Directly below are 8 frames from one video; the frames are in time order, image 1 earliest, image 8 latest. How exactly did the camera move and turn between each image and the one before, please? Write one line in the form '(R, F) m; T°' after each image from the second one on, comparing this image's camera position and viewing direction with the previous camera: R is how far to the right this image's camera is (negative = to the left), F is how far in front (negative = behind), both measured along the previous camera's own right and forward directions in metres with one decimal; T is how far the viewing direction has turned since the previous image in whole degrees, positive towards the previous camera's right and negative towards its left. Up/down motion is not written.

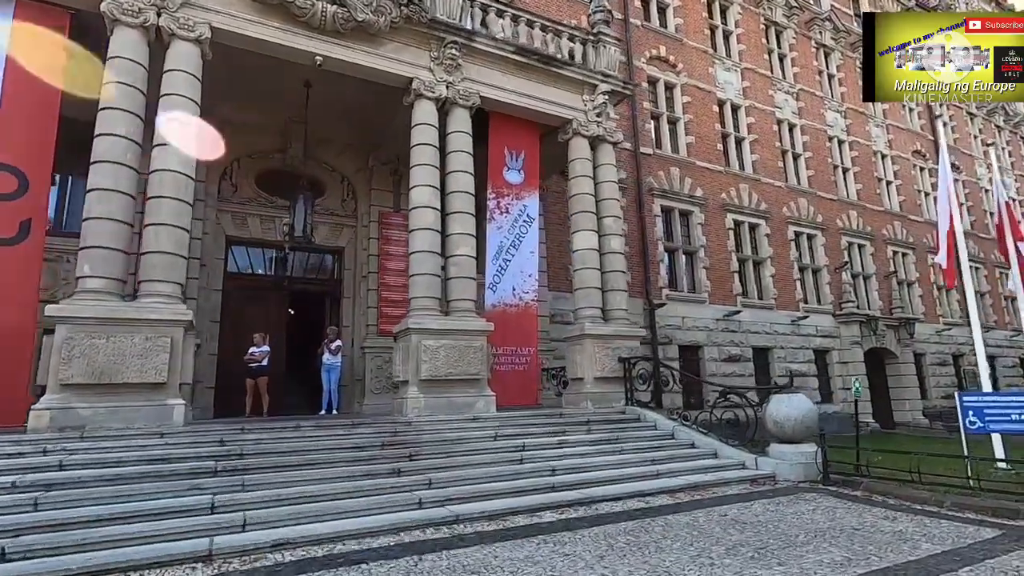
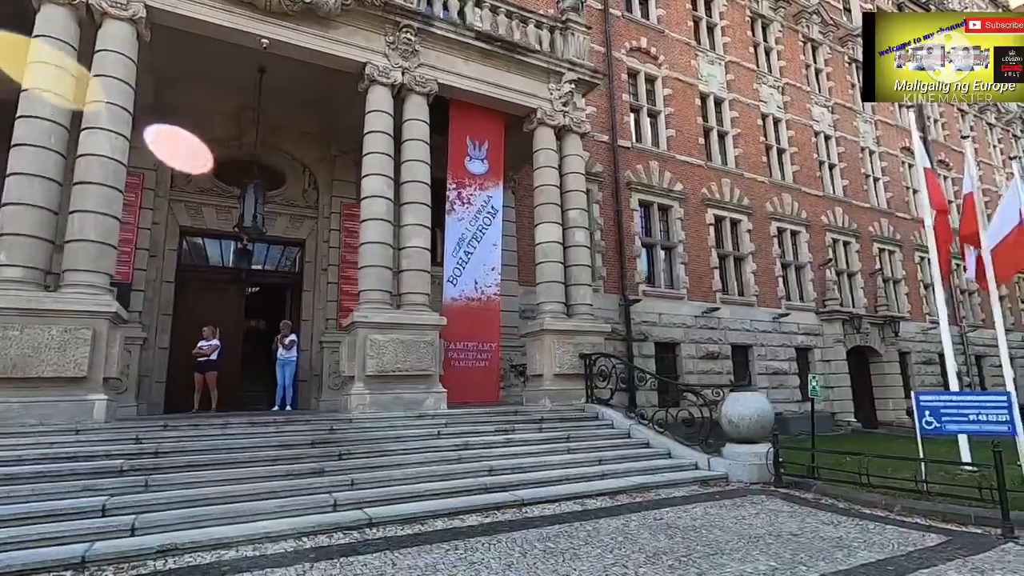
(+0.8, +0.4) m; 0°
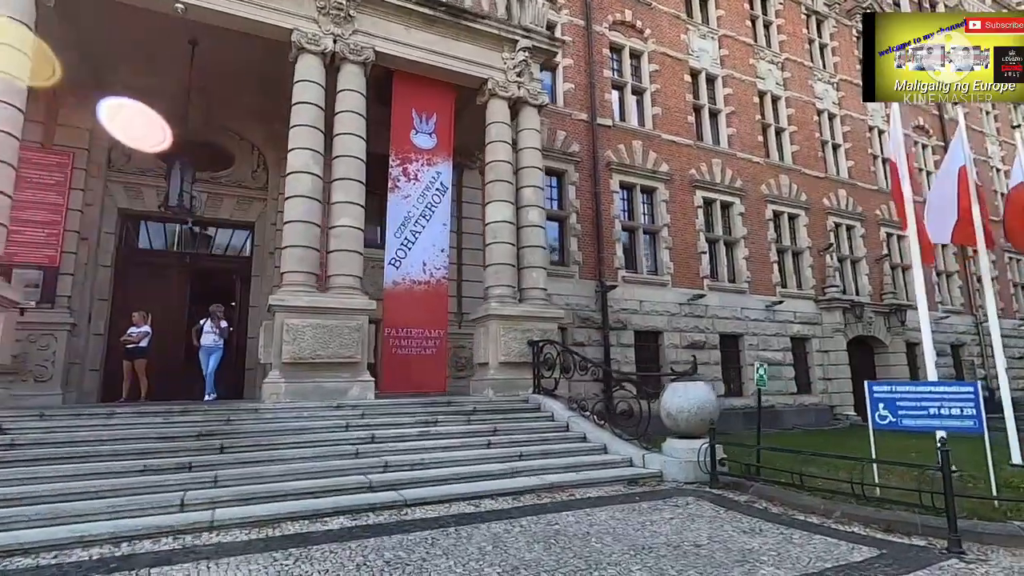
(+1.5, +0.8) m; -2°
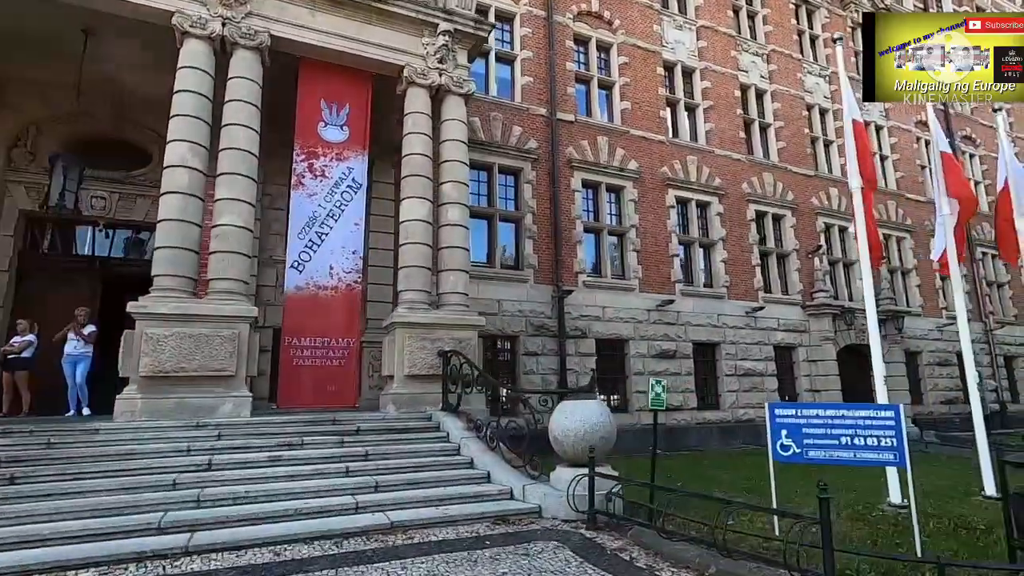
(+1.9, +1.0) m; -2°
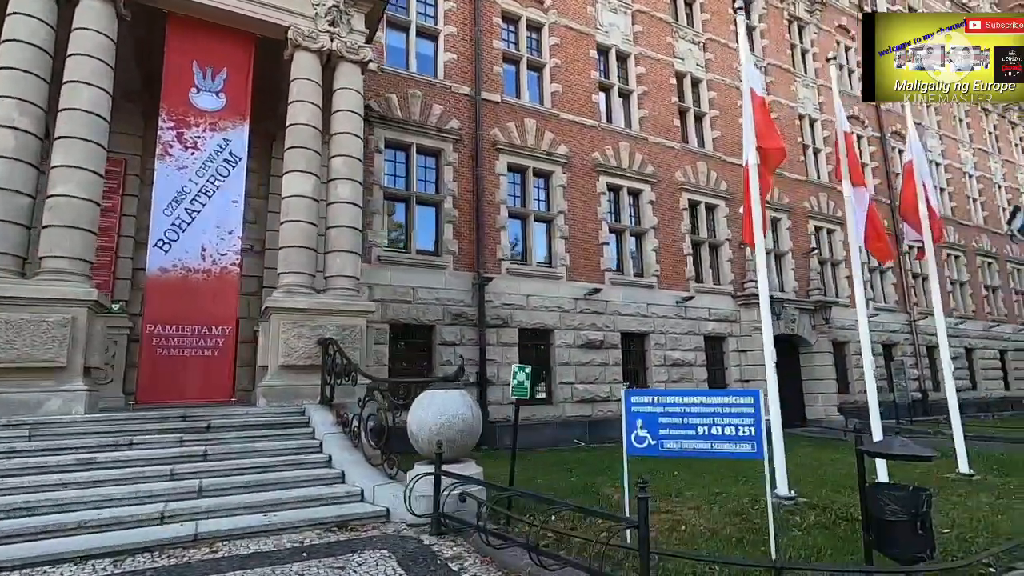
(+1.2, +0.6) m; +4°
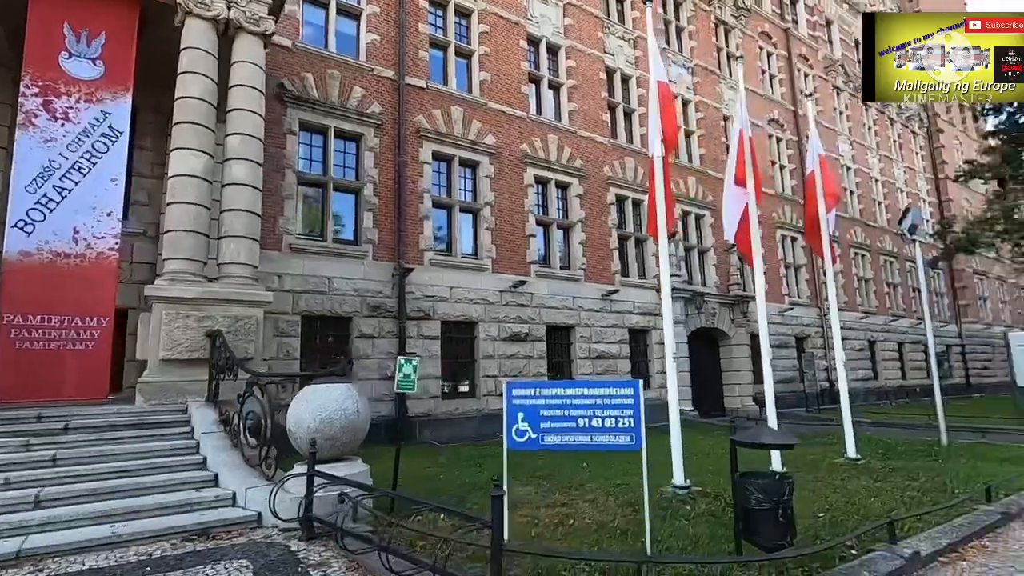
(+0.6, +0.2) m; +6°
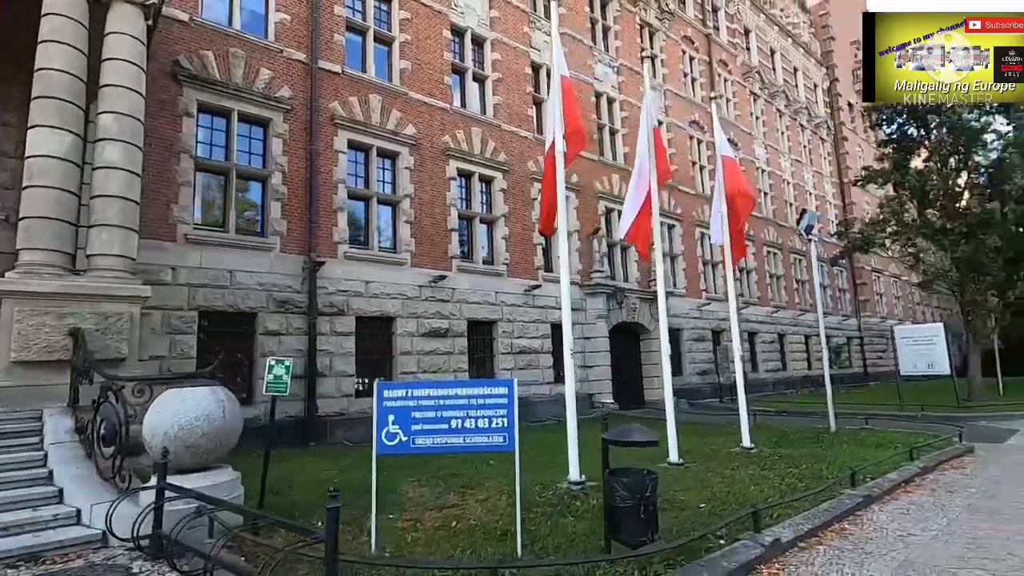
(+0.6, +0.1) m; +7°
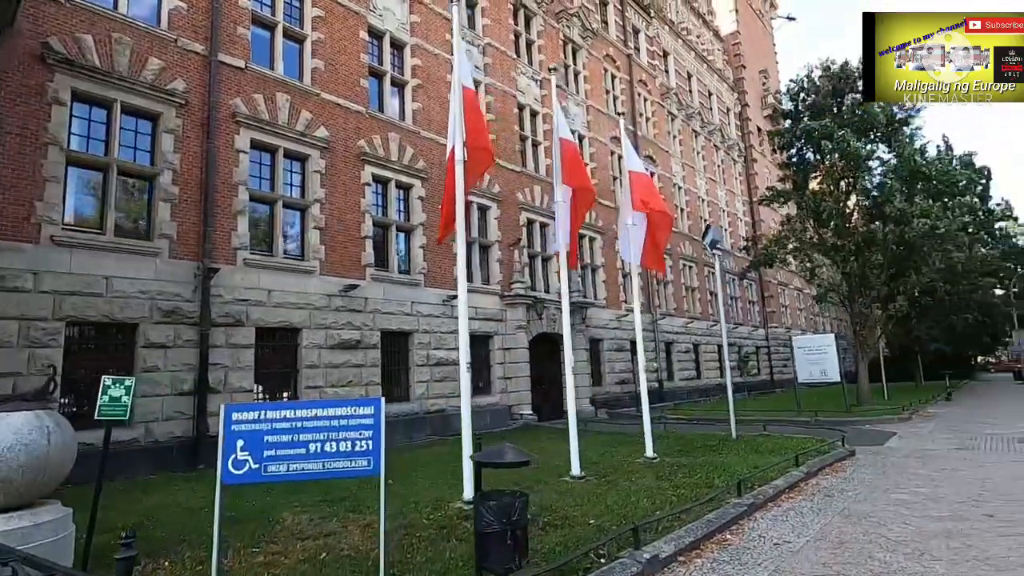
(+0.5, +0.2) m; +7°
